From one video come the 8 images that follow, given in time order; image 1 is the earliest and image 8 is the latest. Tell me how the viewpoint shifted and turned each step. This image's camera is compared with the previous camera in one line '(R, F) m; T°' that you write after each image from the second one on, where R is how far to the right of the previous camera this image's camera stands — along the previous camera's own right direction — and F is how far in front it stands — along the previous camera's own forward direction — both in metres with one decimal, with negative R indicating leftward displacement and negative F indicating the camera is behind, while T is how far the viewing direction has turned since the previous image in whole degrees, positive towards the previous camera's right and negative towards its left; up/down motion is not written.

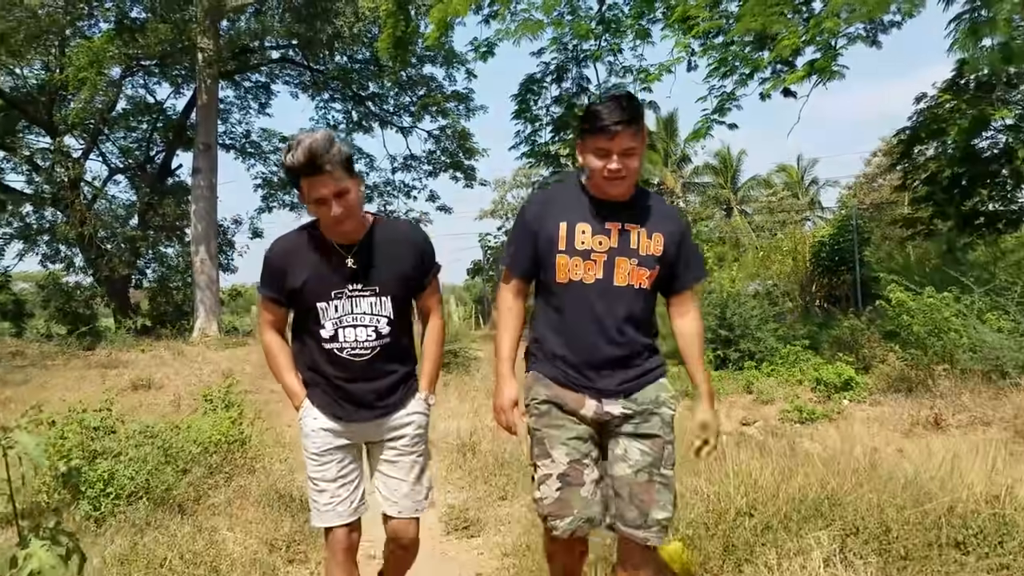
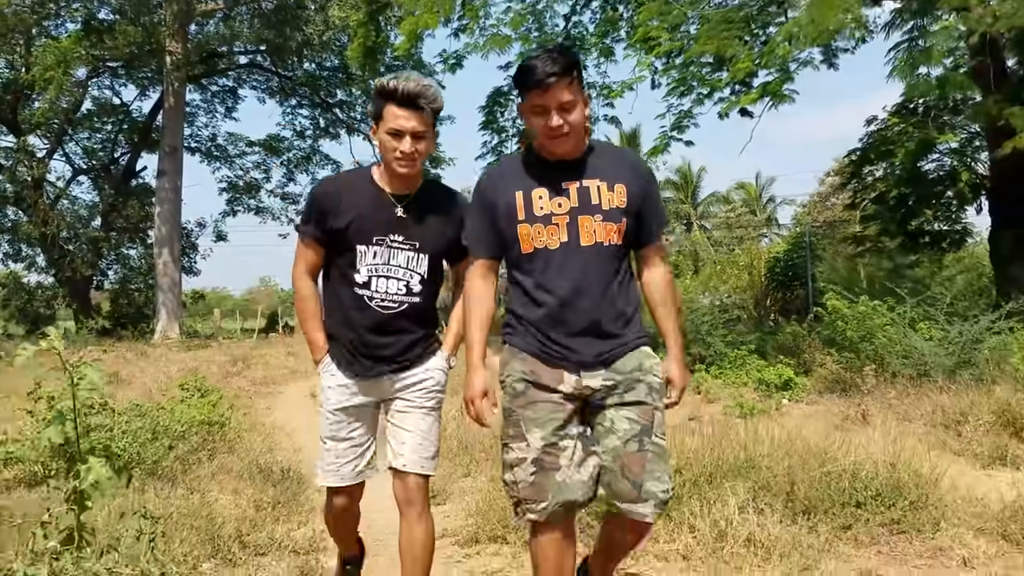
(0.0, -0.3) m; +2°
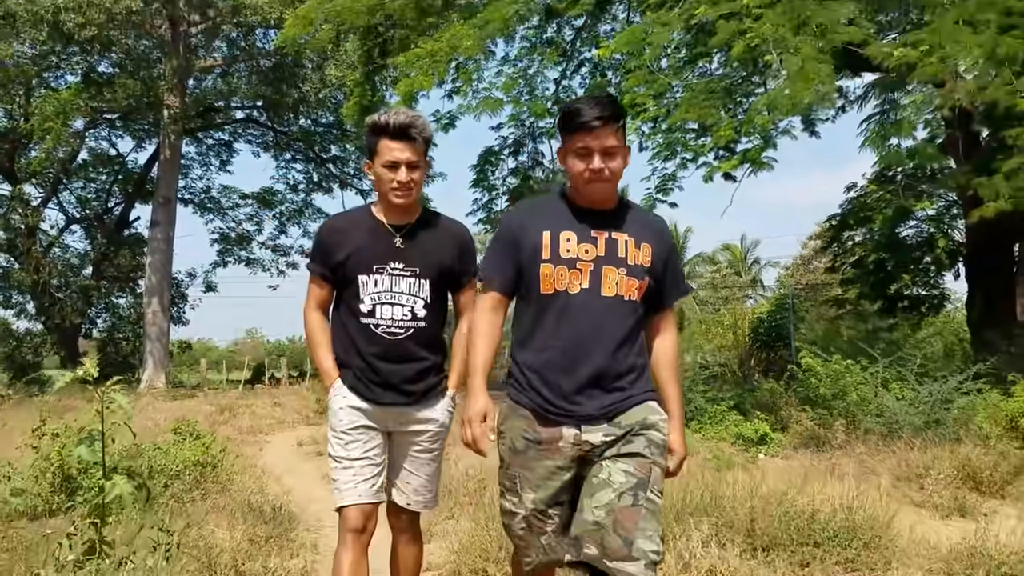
(0.0, -0.2) m; +1°
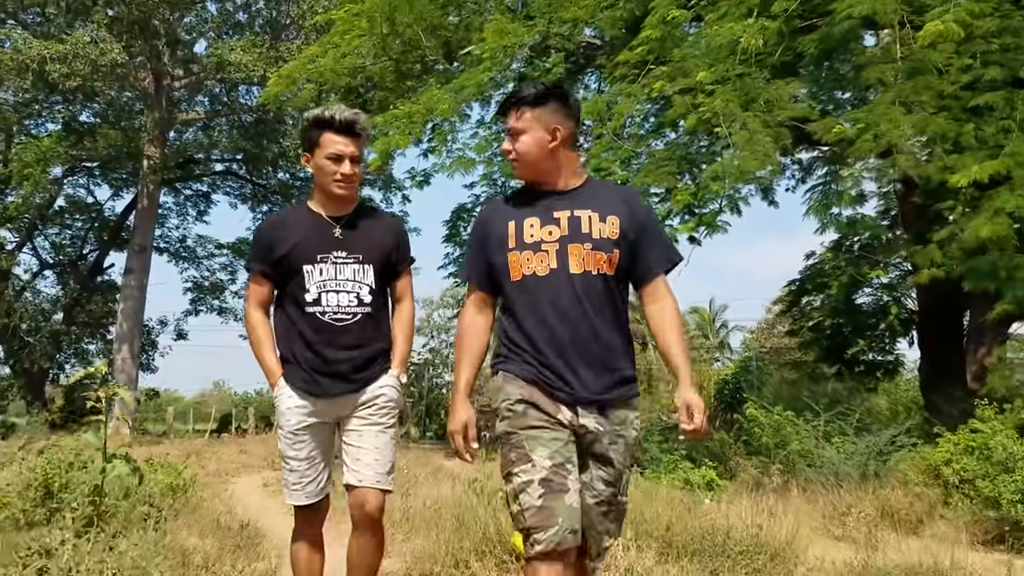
(+0.1, -0.4) m; +2°
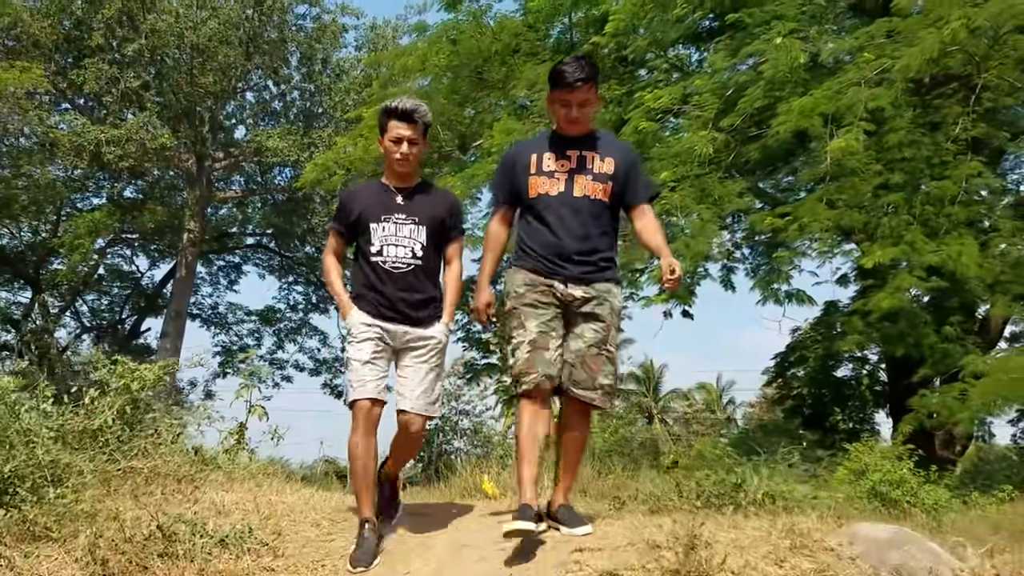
(+0.2, -1.7) m; -1°
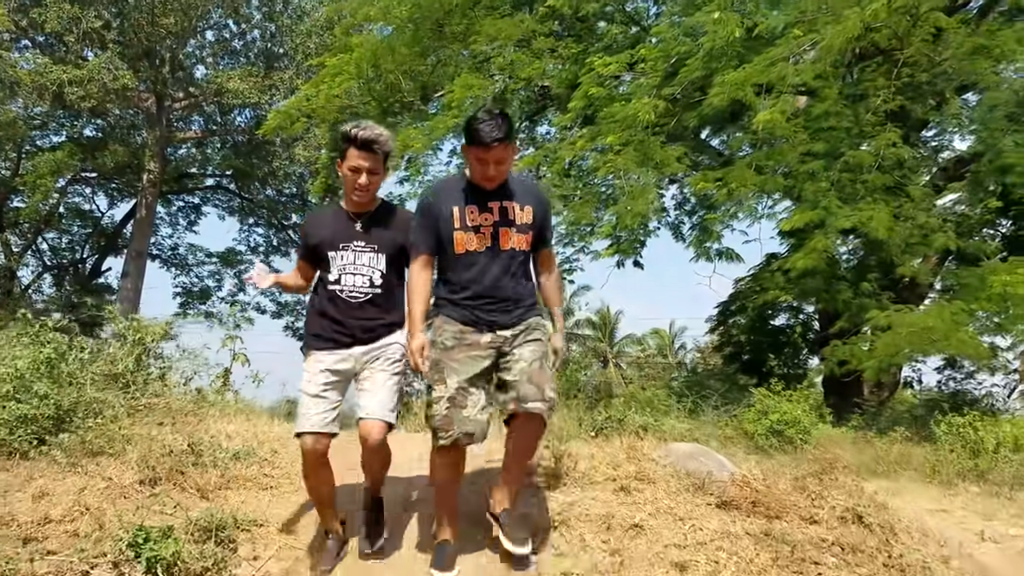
(+0.1, -0.7) m; +3°
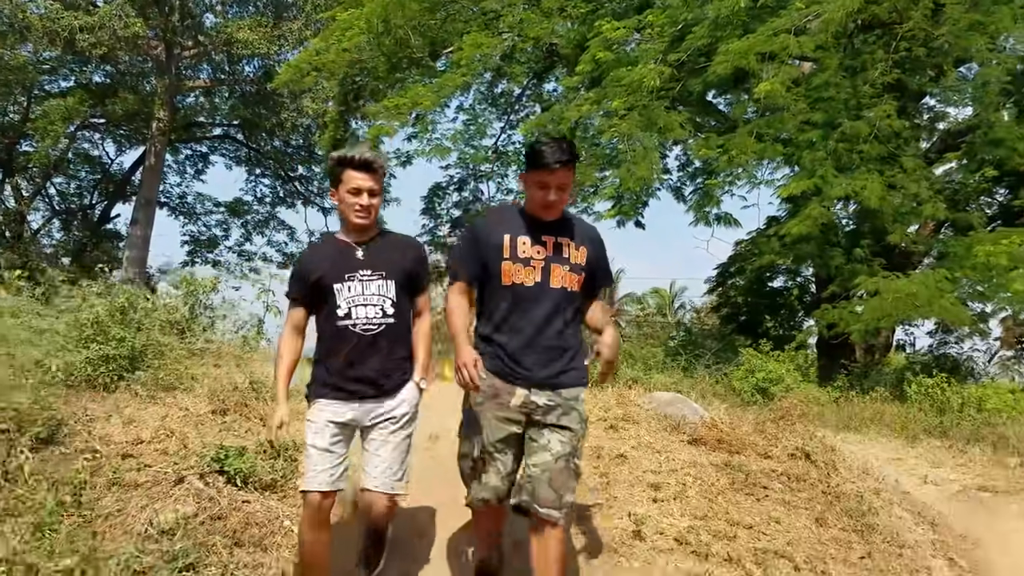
(0.0, -0.5) m; 0°
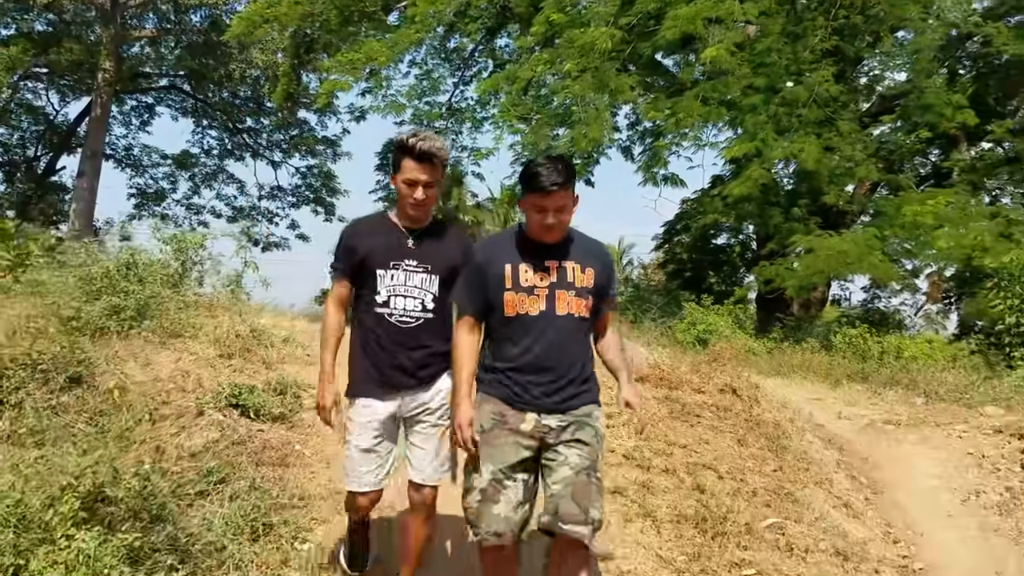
(-0.1, -0.4) m; +3°
